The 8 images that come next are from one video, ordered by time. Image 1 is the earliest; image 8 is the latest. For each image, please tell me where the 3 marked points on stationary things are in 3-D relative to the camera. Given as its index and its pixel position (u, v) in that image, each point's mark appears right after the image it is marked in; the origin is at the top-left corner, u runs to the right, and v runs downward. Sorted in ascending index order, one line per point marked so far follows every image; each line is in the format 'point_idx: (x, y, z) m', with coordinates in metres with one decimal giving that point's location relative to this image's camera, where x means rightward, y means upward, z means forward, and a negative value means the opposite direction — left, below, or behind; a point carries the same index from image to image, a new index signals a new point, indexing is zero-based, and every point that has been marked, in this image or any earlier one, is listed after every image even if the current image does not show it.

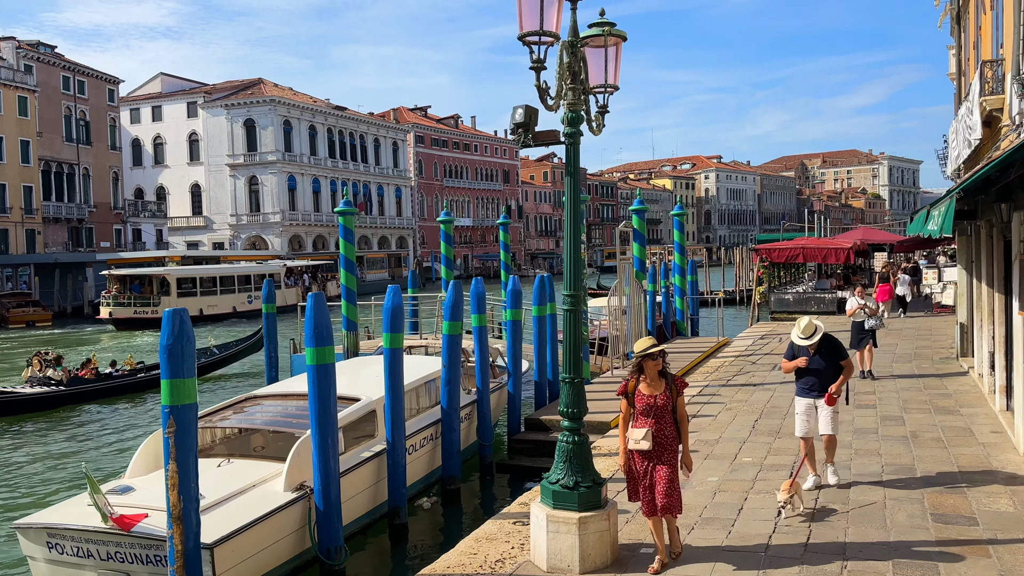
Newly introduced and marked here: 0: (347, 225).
0: (-3.1, +1.2, +15.2) m
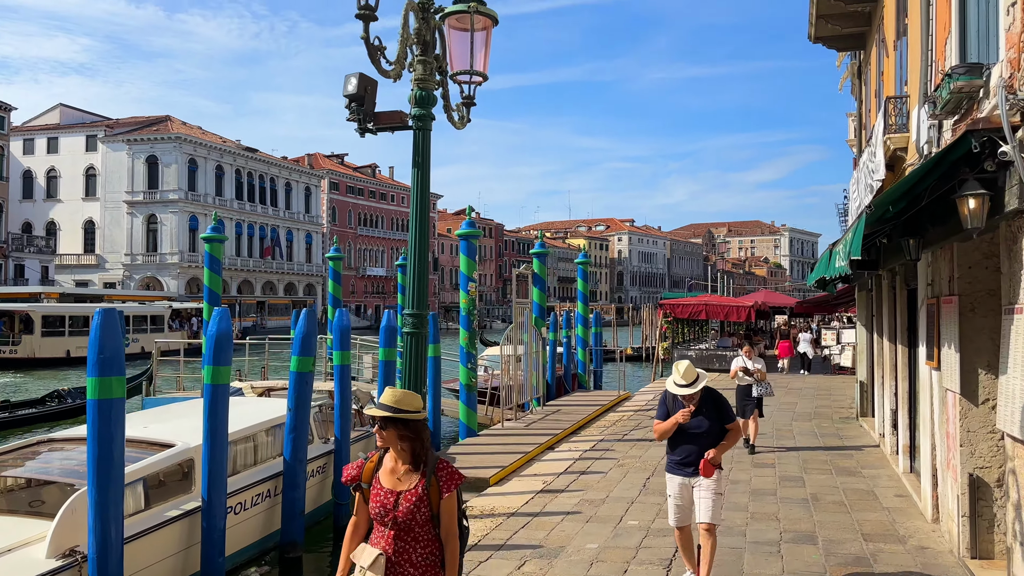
0: (-5.1, +0.6, +13.7) m
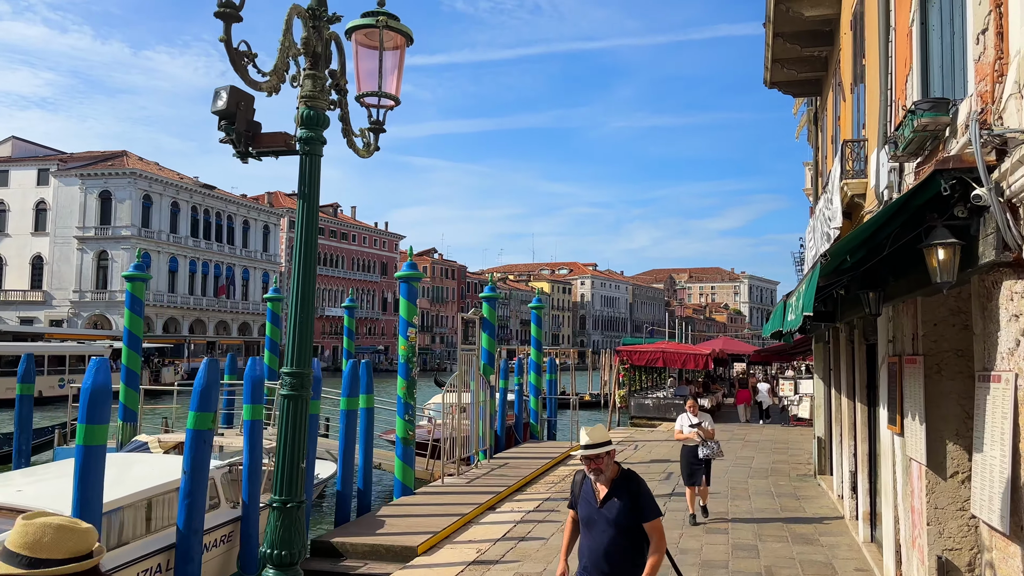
0: (-5.9, -0.1, +12.8) m
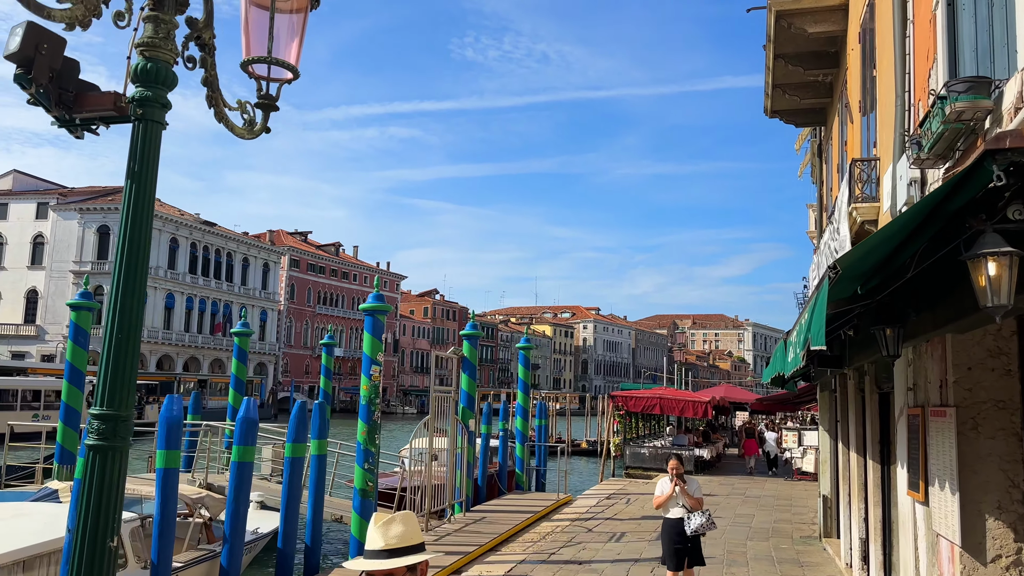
0: (-6.3, -0.5, +11.7) m
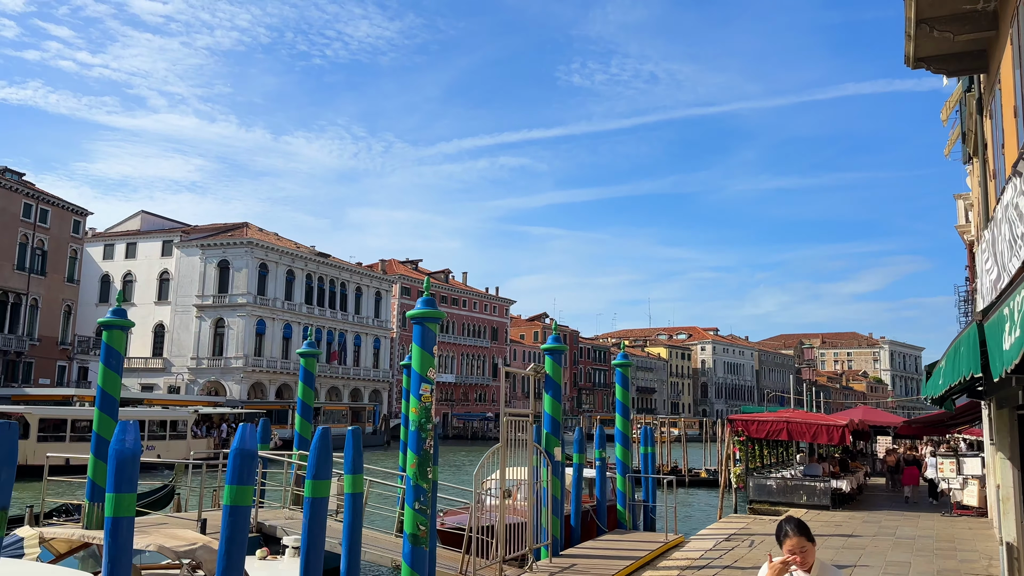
0: (-5.2, -0.7, +10.6) m
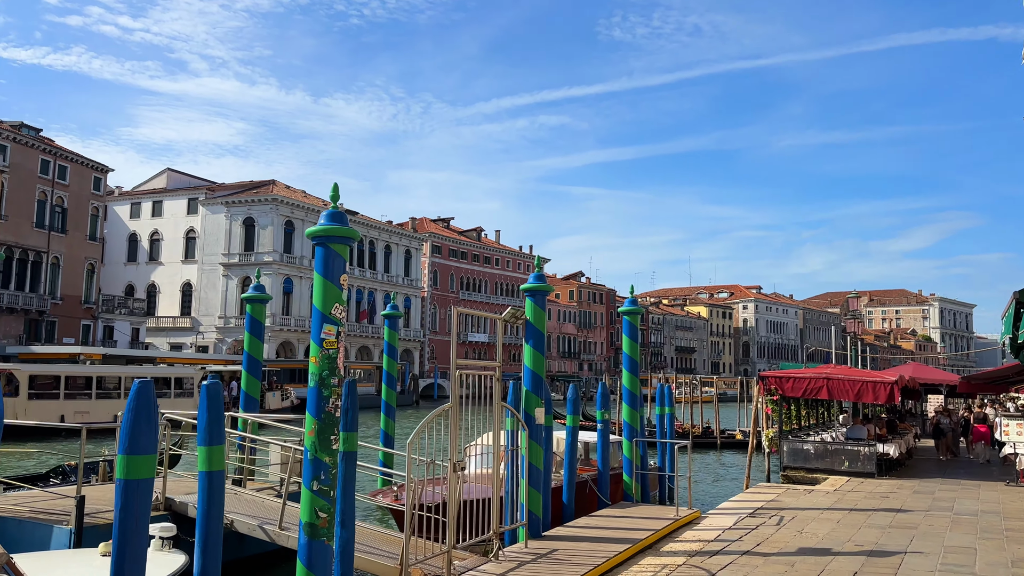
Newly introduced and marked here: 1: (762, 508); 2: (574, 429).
0: (-5.7, +0.1, +8.6) m
1: (+4.2, -3.7, +13.7) m
2: (+0.9, -2.1, +12.2) m
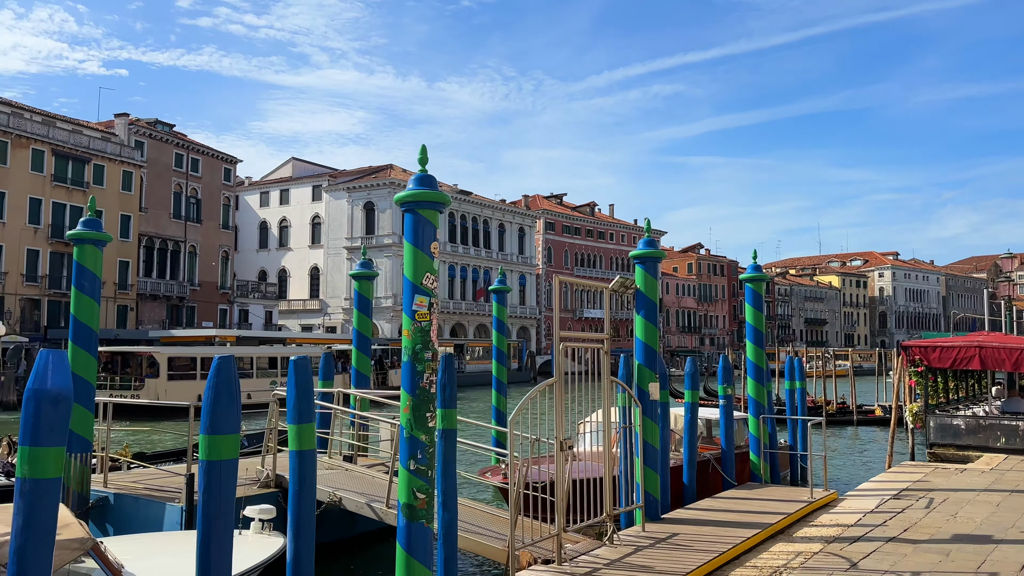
0: (-4.6, +0.3, +8.8) m
1: (+6.1, -3.1, +12.4) m
2: (+2.5, -1.6, +11.4) m
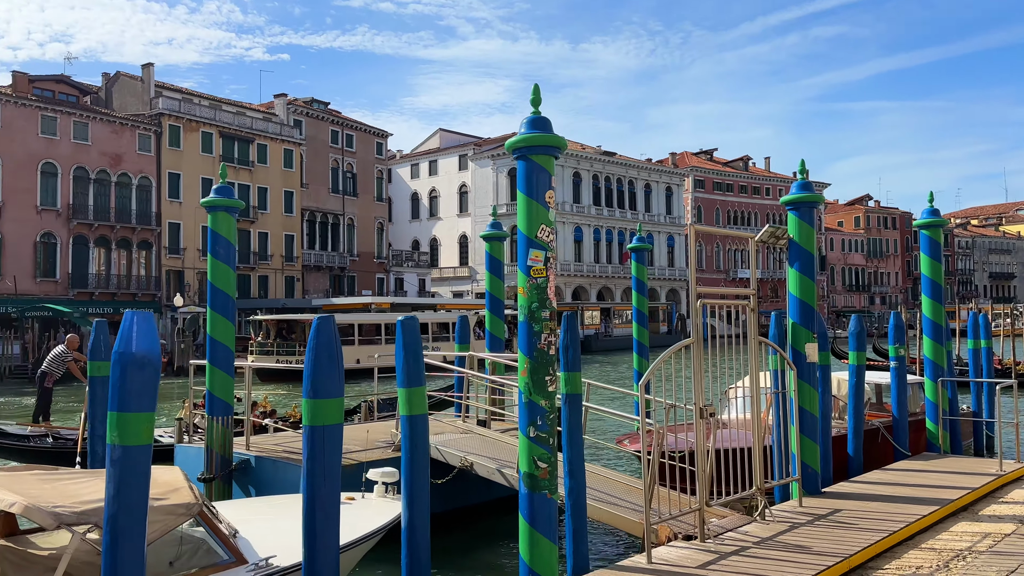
0: (-3.2, +0.6, +8.9) m
1: (+8.1, -2.3, +10.7) m
2: (+4.3, -1.0, +10.3) m
